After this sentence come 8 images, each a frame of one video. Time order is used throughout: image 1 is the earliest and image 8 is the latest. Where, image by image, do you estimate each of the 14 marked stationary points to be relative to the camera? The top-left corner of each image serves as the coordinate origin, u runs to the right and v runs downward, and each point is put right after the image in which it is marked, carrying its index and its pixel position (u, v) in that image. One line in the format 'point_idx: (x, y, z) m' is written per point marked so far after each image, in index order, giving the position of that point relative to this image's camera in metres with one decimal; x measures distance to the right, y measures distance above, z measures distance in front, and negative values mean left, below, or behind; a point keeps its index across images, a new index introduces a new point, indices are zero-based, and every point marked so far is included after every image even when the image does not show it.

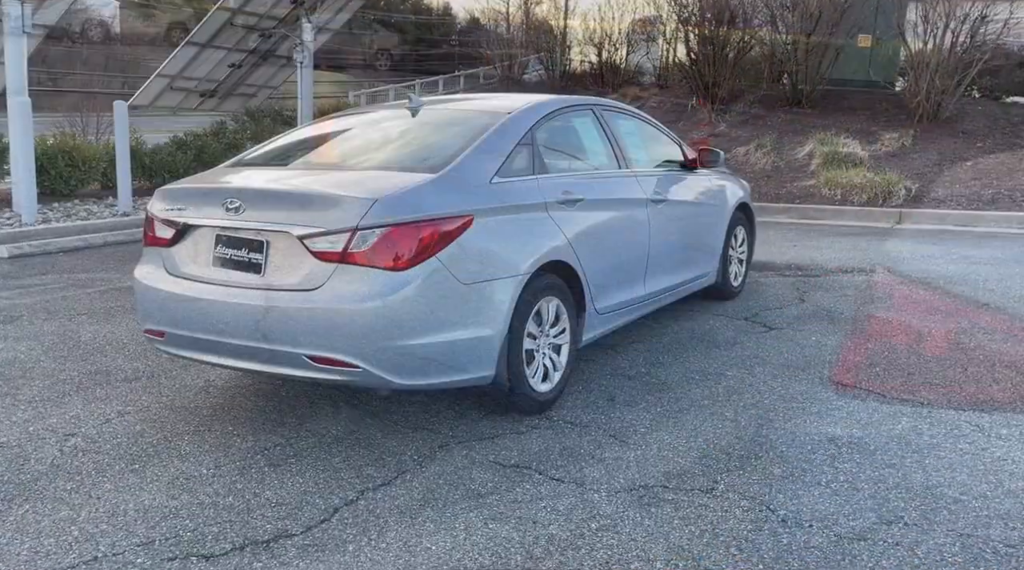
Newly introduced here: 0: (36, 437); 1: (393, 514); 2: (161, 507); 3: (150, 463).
0: (-2.2, -0.7, +3.6) m
1: (-0.4, -0.8, +2.8) m
2: (-1.3, -0.8, +2.9) m
3: (-1.5, -0.8, +3.3) m
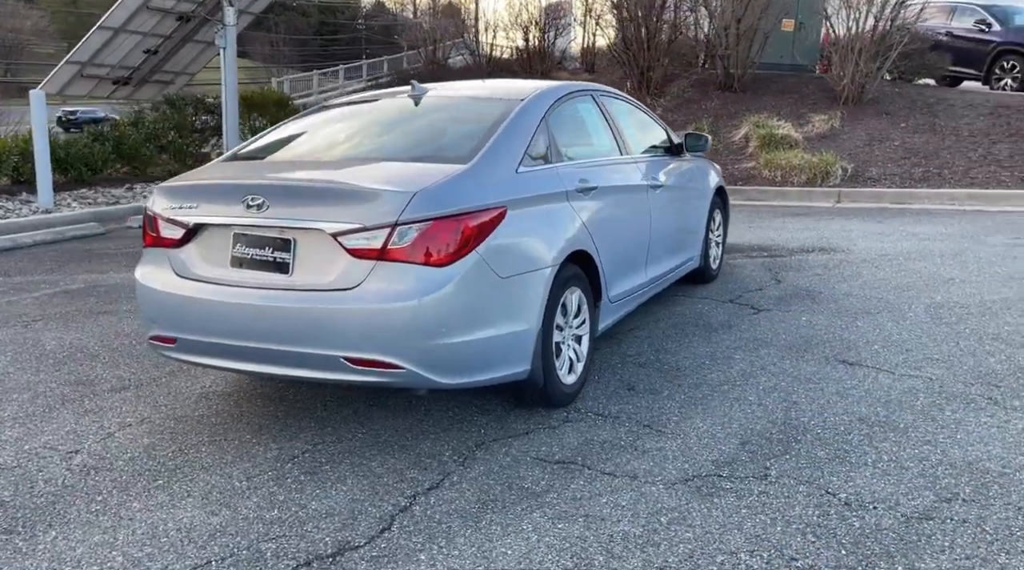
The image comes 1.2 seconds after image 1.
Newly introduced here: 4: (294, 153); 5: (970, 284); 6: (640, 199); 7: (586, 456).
0: (-2.0, -0.7, +3.3) m
1: (-0.2, -0.8, +2.7) m
2: (-1.1, -0.8, +2.7) m
3: (-1.3, -0.8, +3.1) m
4: (-1.1, +0.7, +4.0) m
5: (+4.1, 0.0, +6.9) m
6: (+0.8, +0.5, +4.9) m
7: (+0.4, -0.7, +3.2) m
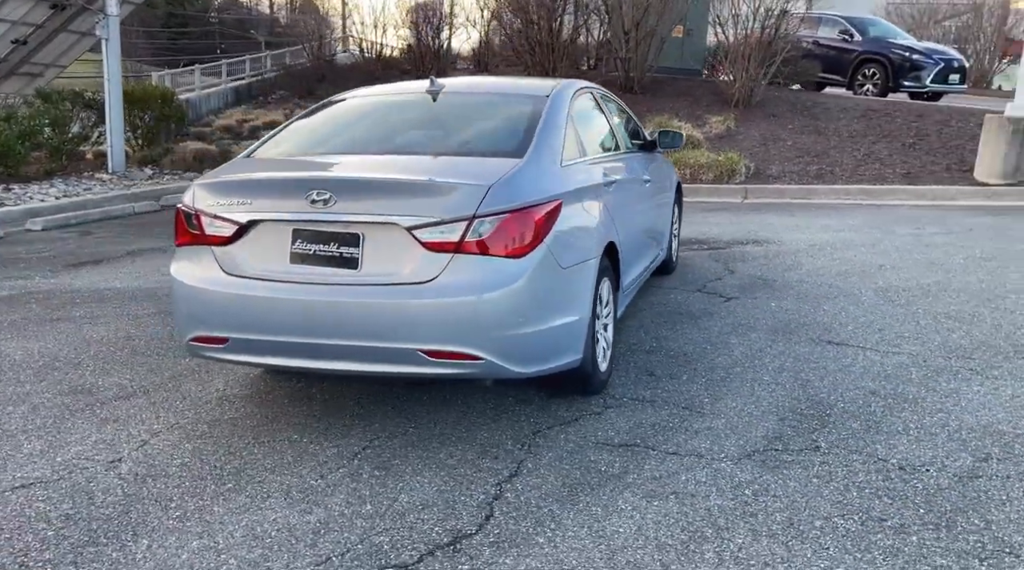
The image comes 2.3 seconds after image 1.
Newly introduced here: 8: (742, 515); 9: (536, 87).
0: (-1.8, -0.7, +3.1) m
1: (+0.1, -0.8, +2.8) m
2: (-0.7, -0.8, +2.6) m
3: (-1.0, -0.8, +3.0) m
4: (-0.9, +0.7, +3.9) m
5: (+3.8, +0.1, +7.5) m
6: (+0.8, +0.6, +5.1) m
7: (+0.6, -0.7, +3.4) m
8: (+0.8, -0.8, +2.7) m
9: (+0.2, +1.1, +4.4) m
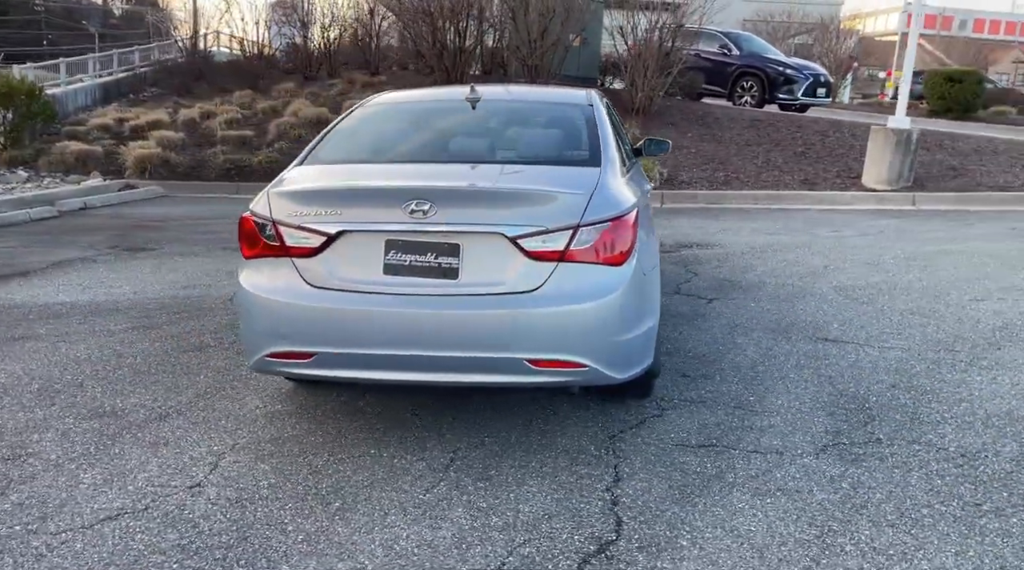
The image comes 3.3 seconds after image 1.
0: (-1.3, -0.8, +2.9) m
1: (+0.6, -0.8, +2.8) m
2: (-0.2, -0.9, +2.6) m
3: (-0.6, -0.8, +2.9) m
4: (-0.7, +0.6, +3.8) m
5: (+3.5, +0.1, +8.1) m
6: (+0.9, +0.6, +5.2) m
7: (+1.0, -0.7, +3.5) m
8: (+1.2, -0.8, +2.8) m
9: (+0.4, +1.1, +4.4) m
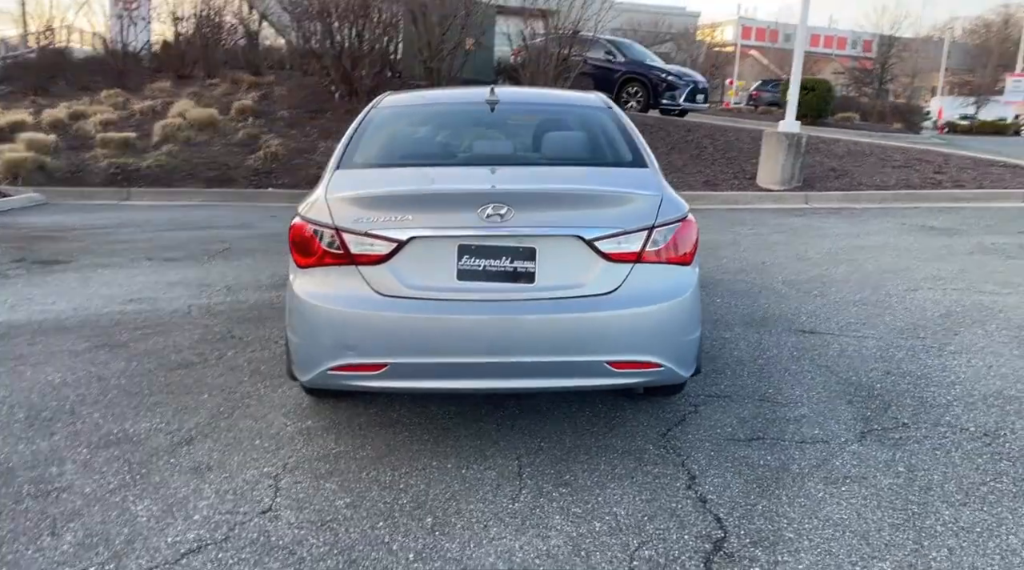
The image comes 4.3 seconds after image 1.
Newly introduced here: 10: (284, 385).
0: (-1.0, -0.8, +2.7) m
1: (+0.9, -0.8, +2.9) m
2: (+0.2, -0.9, +2.5) m
3: (-0.3, -0.8, +2.8) m
4: (-0.5, +0.6, +3.7) m
5: (+3.0, +0.2, +8.5) m
6: (+0.8, +0.6, +5.3) m
7: (+1.2, -0.7, +3.6) m
8: (+1.6, -0.8, +3.0) m
9: (+0.4, +1.1, +4.4) m
10: (-1.2, -0.5, +4.2) m
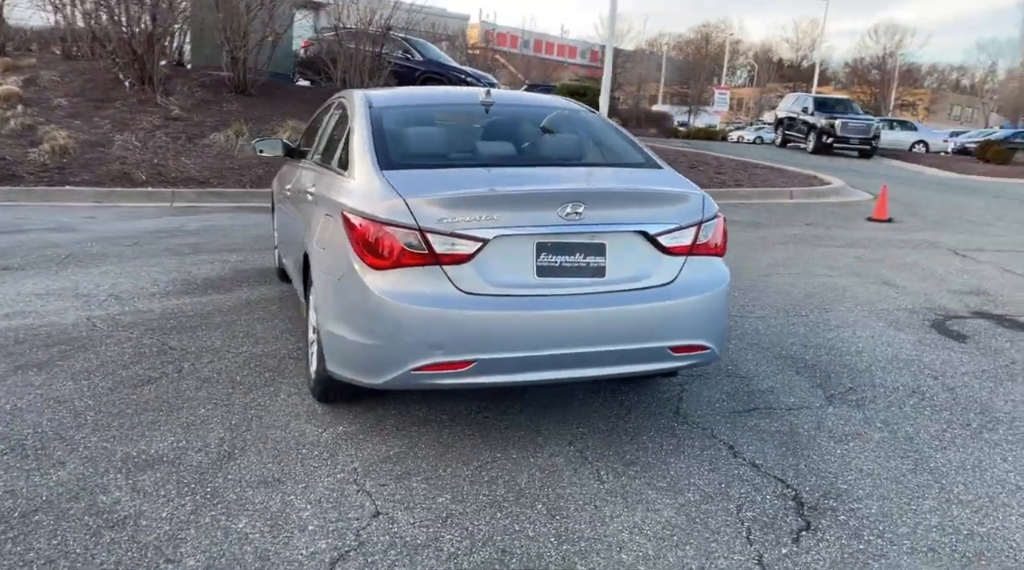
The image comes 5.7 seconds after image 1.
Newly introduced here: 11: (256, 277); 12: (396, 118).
0: (-0.6, -0.8, +2.6) m
1: (+1.2, -0.8, +3.3) m
2: (+0.6, -0.8, +2.7) m
3: (+0.1, -0.8, +2.9) m
4: (-0.4, +0.6, +3.7) m
5: (+1.7, +0.3, +9.3) m
6: (+0.4, +0.6, +5.6) m
7: (+1.3, -0.6, +4.1) m
8: (+1.8, -0.7, +3.6) m
9: (+0.3, +1.1, +4.7) m
10: (-1.2, -0.6, +4.0) m
11: (-2.5, +0.1, +7.4) m
12: (-0.6, +0.9, +4.0) m
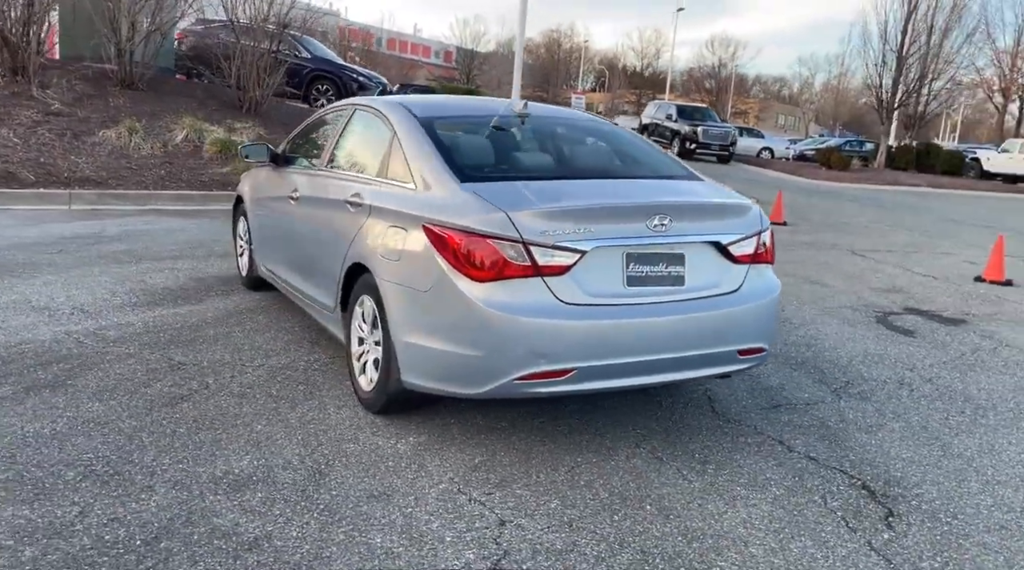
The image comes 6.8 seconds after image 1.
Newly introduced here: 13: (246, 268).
0: (-0.1, -0.9, +2.6) m
1: (+1.6, -0.8, +3.6) m
2: (+1.0, -0.9, +3.0) m
3: (+0.5, -0.8, +3.0) m
4: (-0.1, +0.6, +3.8) m
5: (+1.2, +0.3, +9.6) m
6: (+0.4, +0.6, +5.8) m
7: (+1.5, -0.6, +4.4) m
8: (+2.1, -0.7, +4.0) m
9: (+0.4, +1.1, +4.8) m
10: (-0.9, -0.6, +3.9) m
11: (-2.7, 0.0, +7.1) m
12: (-0.4, +0.8, +4.0) m
13: (-2.4, +0.1, +6.8) m
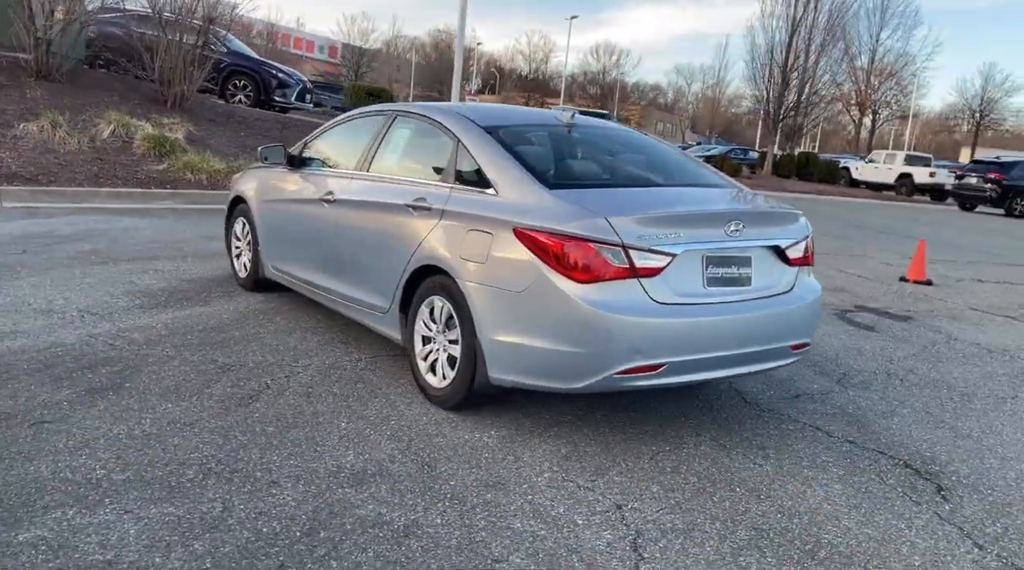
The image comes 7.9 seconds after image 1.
0: (+0.4, -0.9, +2.9) m
1: (+1.9, -0.8, +4.0) m
2: (+1.4, -0.9, +3.3) m
3: (+1.0, -0.8, +3.3) m
4: (+0.2, +0.6, +4.0) m
5: (+0.9, +0.3, +9.9) m
6: (+0.6, +0.6, +6.0) m
7: (+1.8, -0.7, +4.8) m
8: (+2.4, -0.7, +4.4) m
9: (+0.6, +1.1, +5.1) m
10: (-0.6, -0.6, +4.1) m
11: (-2.7, 0.0, +7.0) m
12: (-0.1, +0.8, +4.2) m
13: (-2.3, +0.1, +6.8) m
